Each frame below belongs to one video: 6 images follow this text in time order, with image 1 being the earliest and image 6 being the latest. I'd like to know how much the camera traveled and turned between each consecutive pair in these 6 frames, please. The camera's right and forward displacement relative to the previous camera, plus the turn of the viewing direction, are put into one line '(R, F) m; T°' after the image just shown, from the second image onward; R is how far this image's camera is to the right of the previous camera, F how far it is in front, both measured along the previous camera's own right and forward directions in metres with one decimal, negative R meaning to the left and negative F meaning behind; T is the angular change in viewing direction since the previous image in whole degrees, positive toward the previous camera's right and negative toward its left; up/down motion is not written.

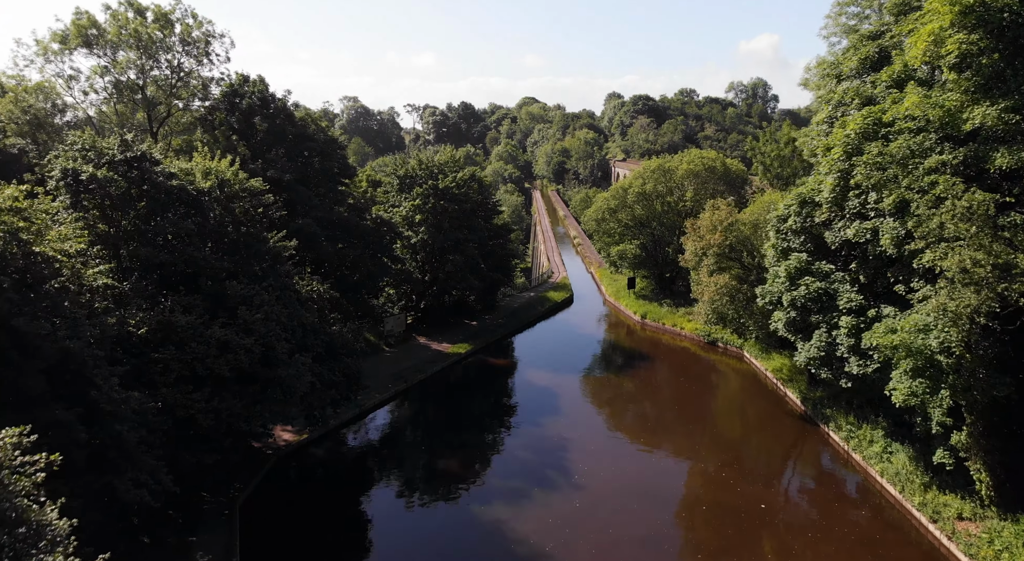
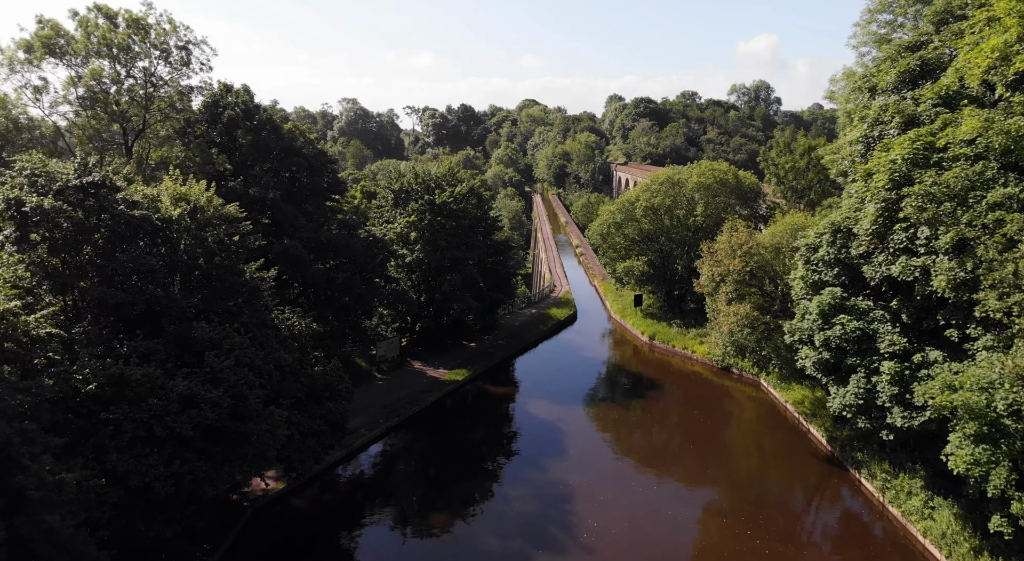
(-0.1, +1.8) m; 0°
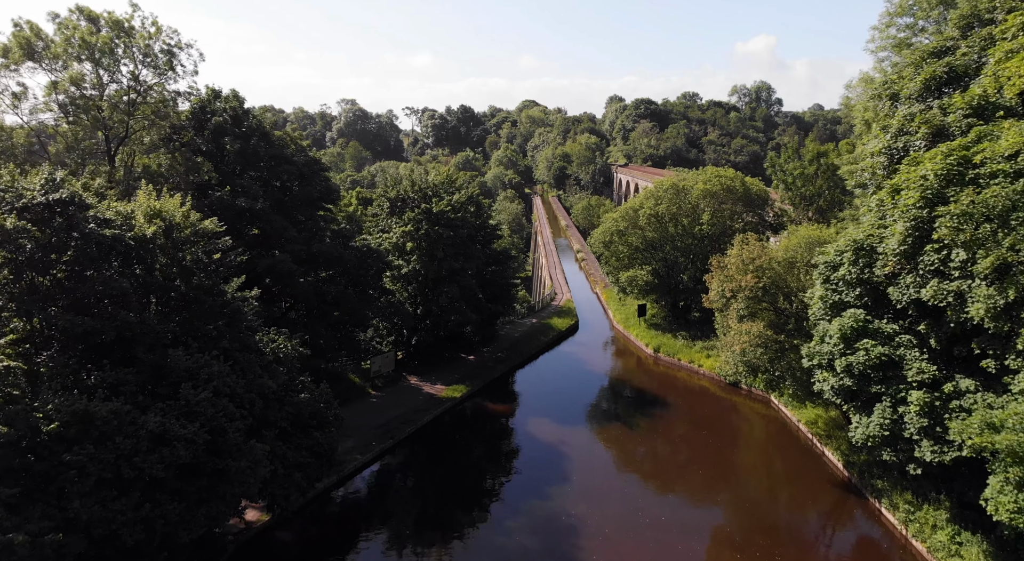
(0.0, +1.0) m; 0°
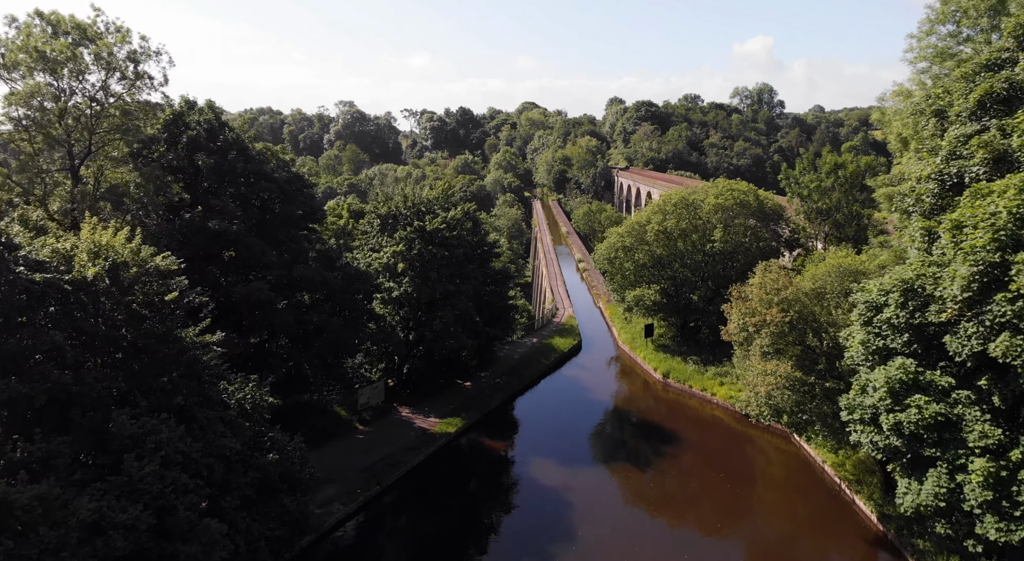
(0.0, +1.9) m; 0°
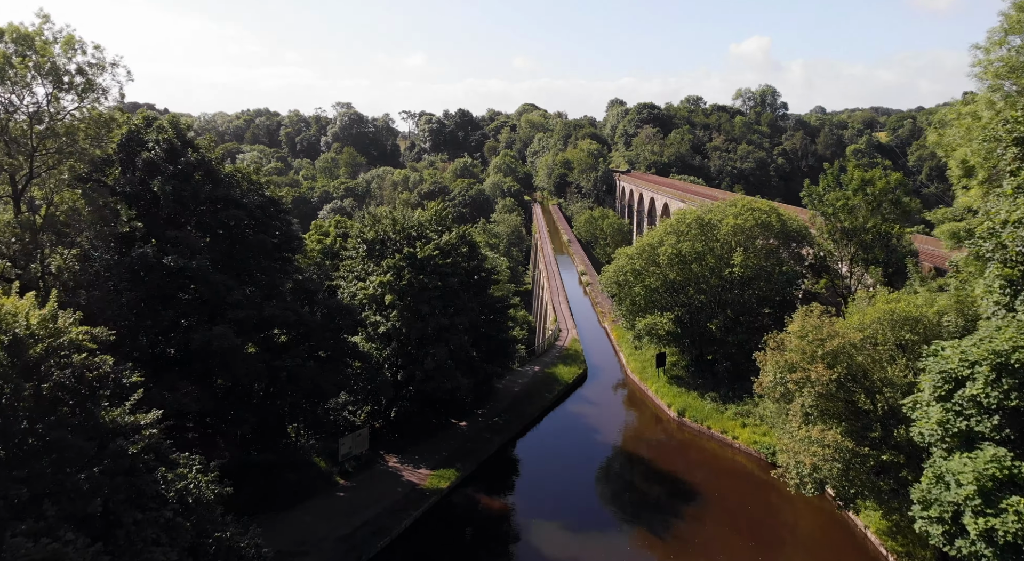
(0.0, +2.5) m; 0°
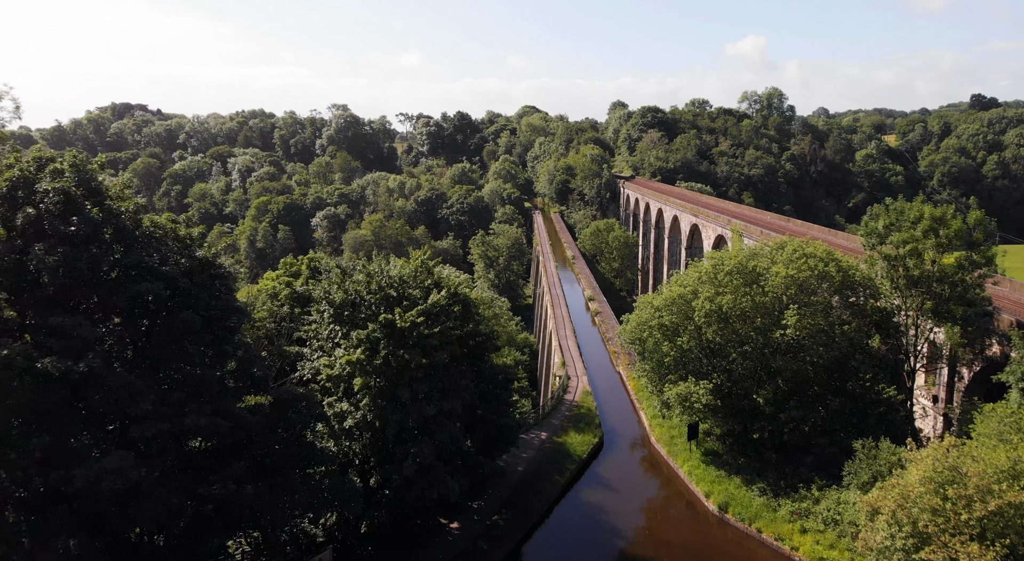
(-0.2, +4.8) m; 0°
